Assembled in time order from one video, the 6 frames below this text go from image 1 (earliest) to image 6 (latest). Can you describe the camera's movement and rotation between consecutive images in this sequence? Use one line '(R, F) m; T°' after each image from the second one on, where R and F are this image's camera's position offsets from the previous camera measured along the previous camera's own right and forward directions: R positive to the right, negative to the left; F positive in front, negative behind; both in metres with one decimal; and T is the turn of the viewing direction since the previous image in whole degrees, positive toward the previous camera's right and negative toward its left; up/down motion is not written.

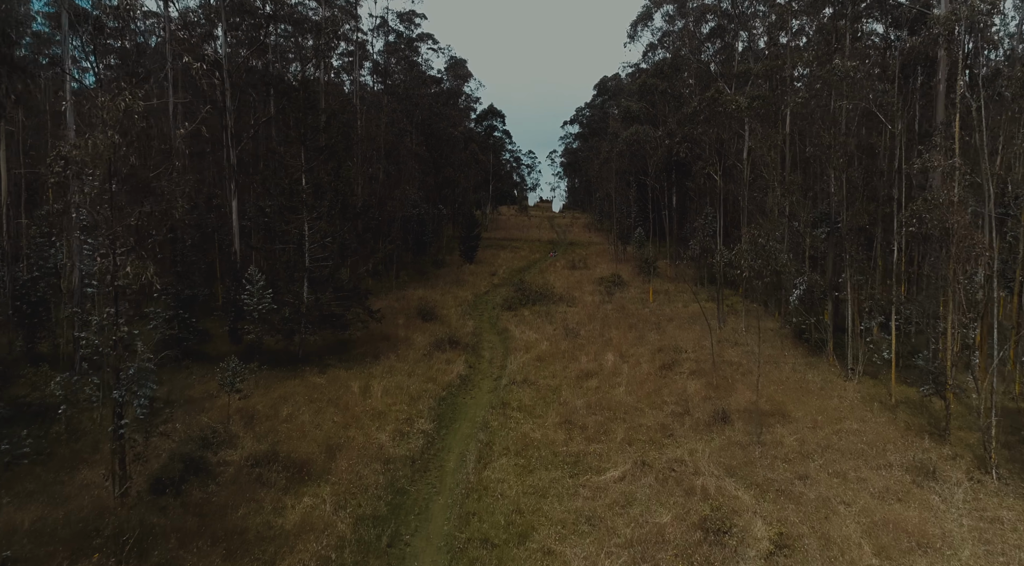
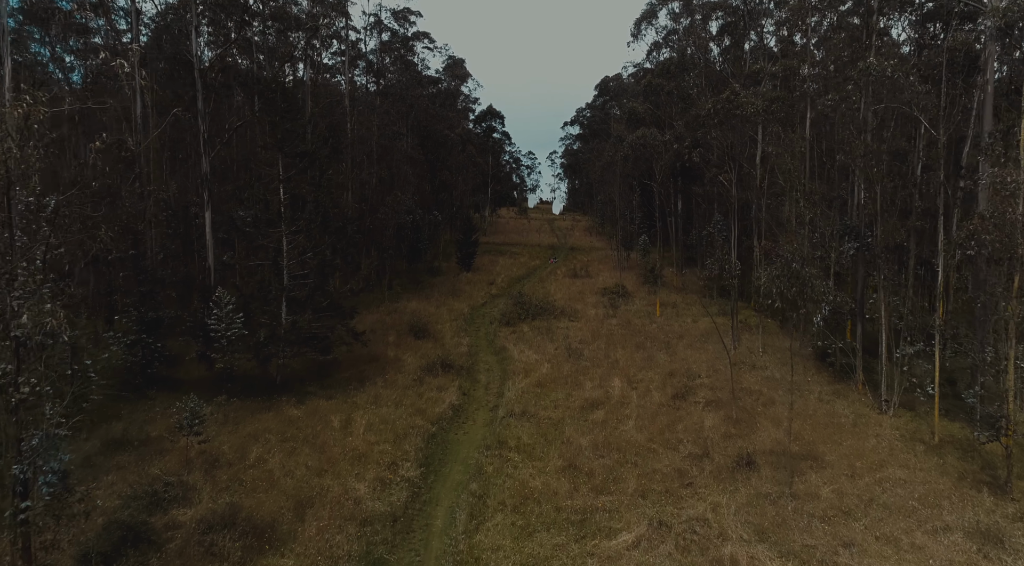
(+0.1, +2.3) m; 0°
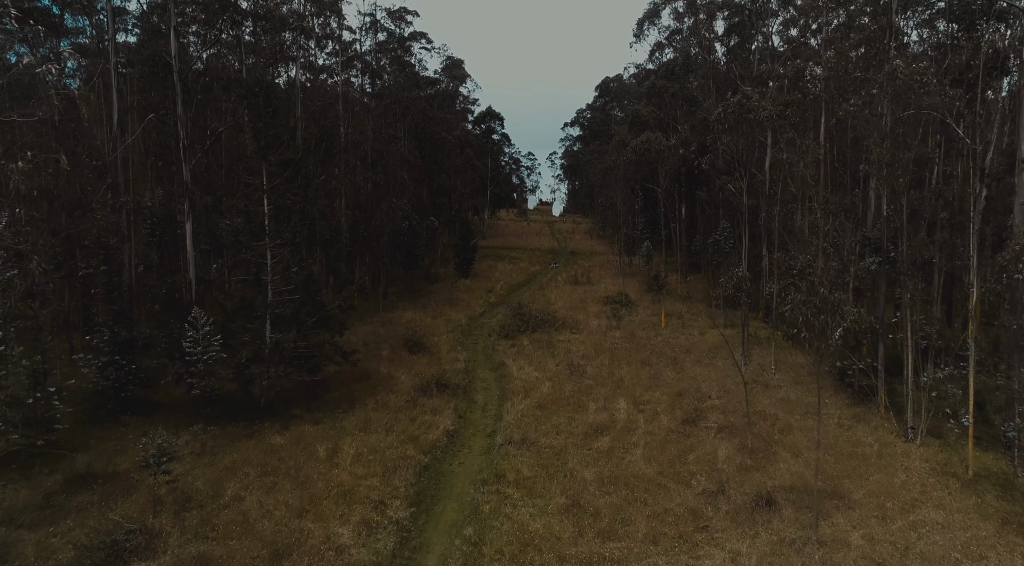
(0.0, +1.4) m; 0°
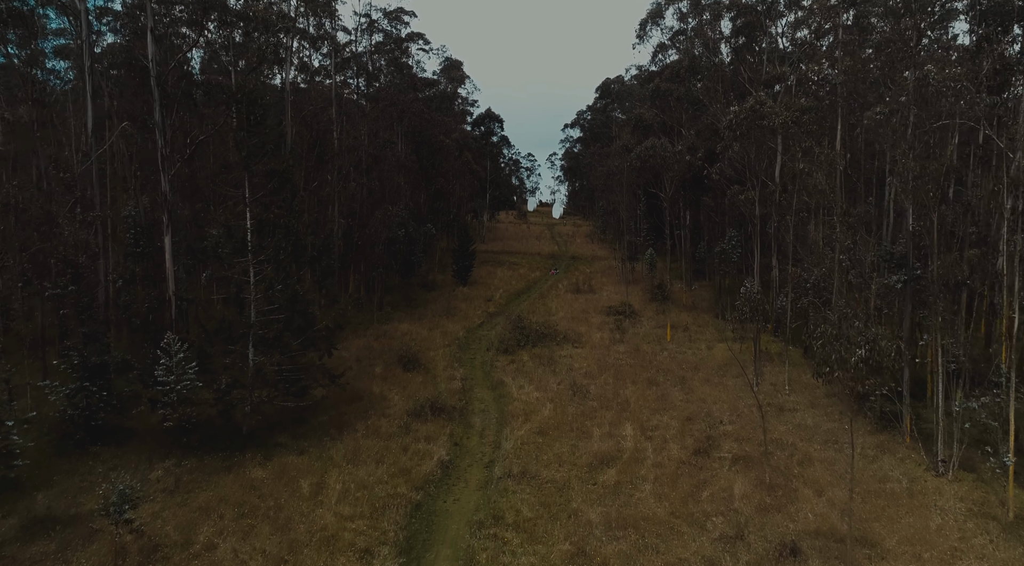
(0.0, +1.4) m; 0°
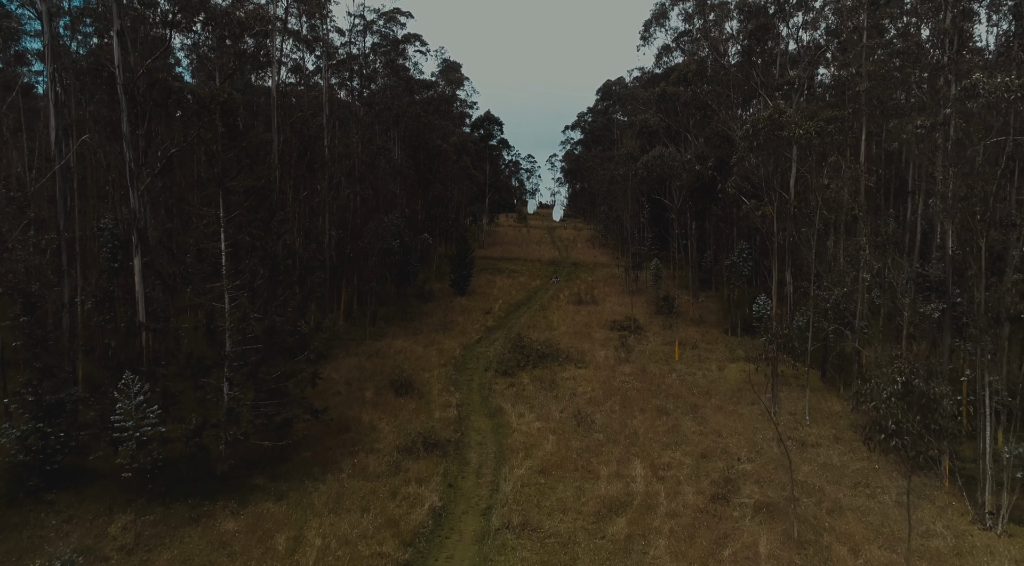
(0.0, +1.8) m; 0°
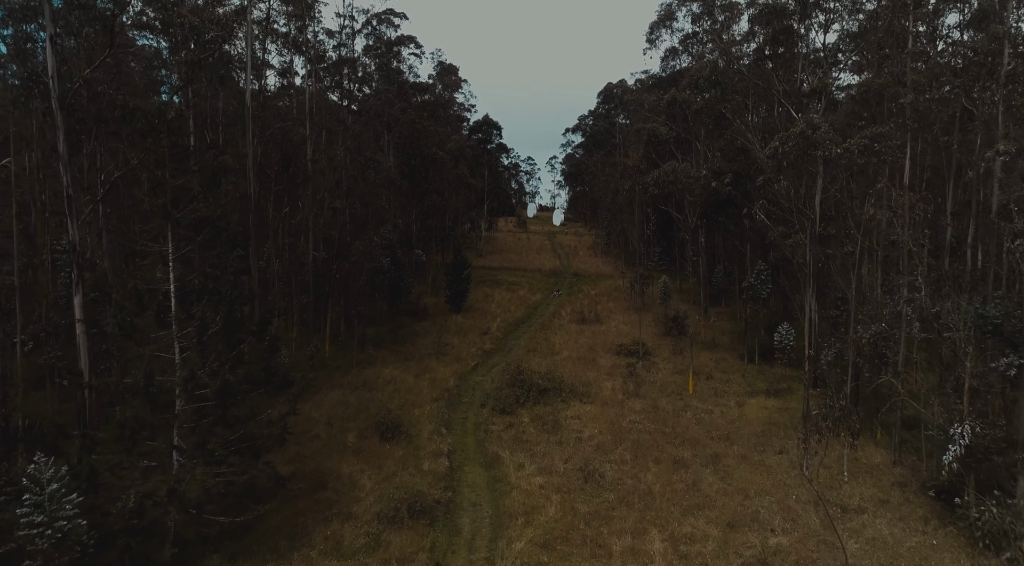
(0.0, +2.8) m; 0°
